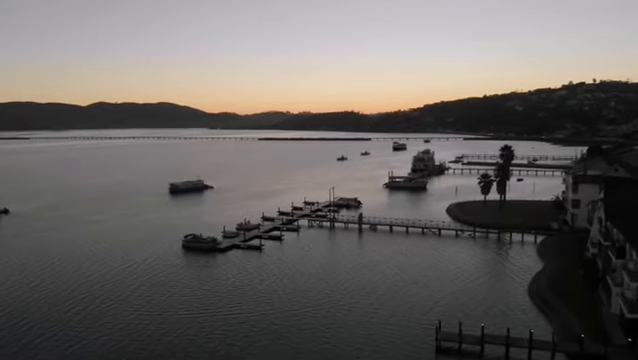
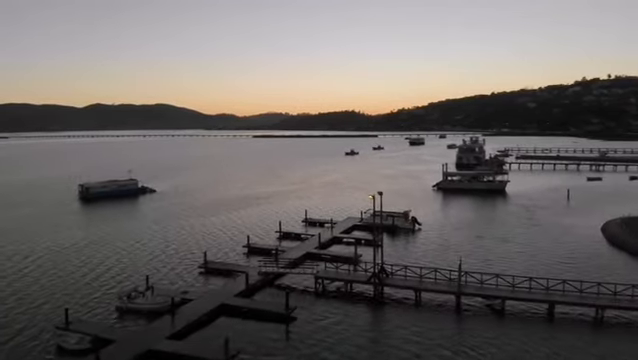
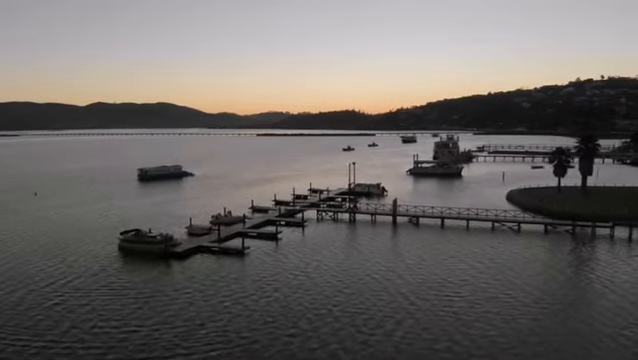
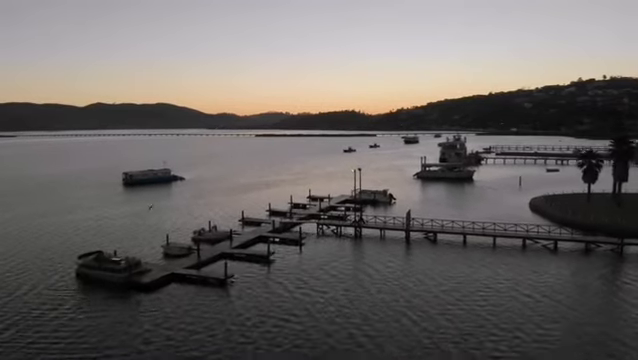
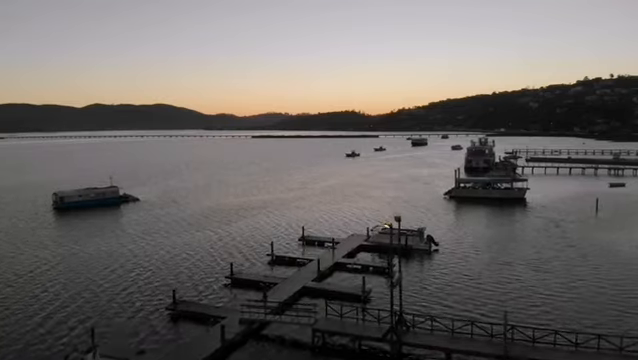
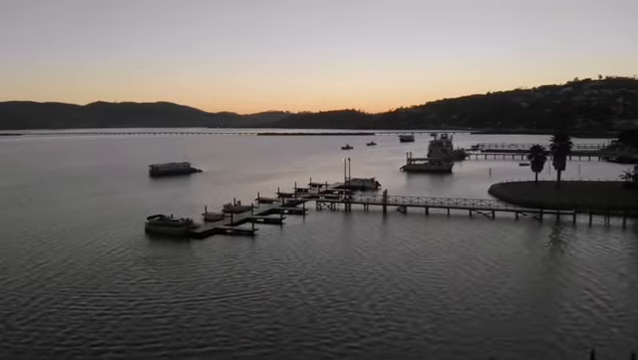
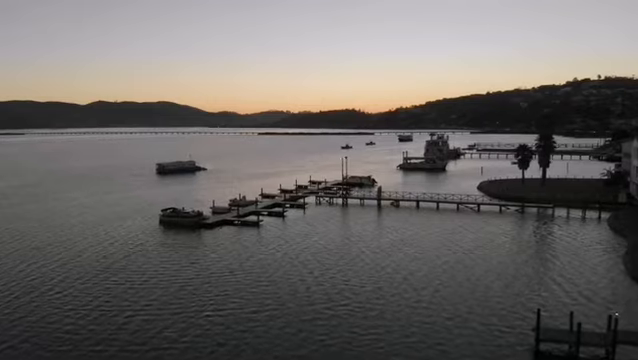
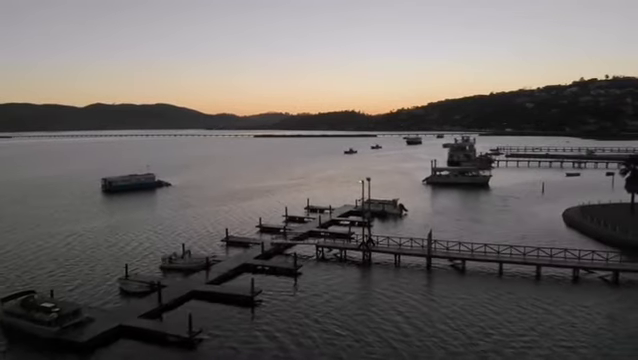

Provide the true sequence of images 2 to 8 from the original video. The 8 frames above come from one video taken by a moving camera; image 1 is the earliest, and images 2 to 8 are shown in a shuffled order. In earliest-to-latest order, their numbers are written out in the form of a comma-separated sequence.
7, 6, 3, 4, 8, 2, 5
